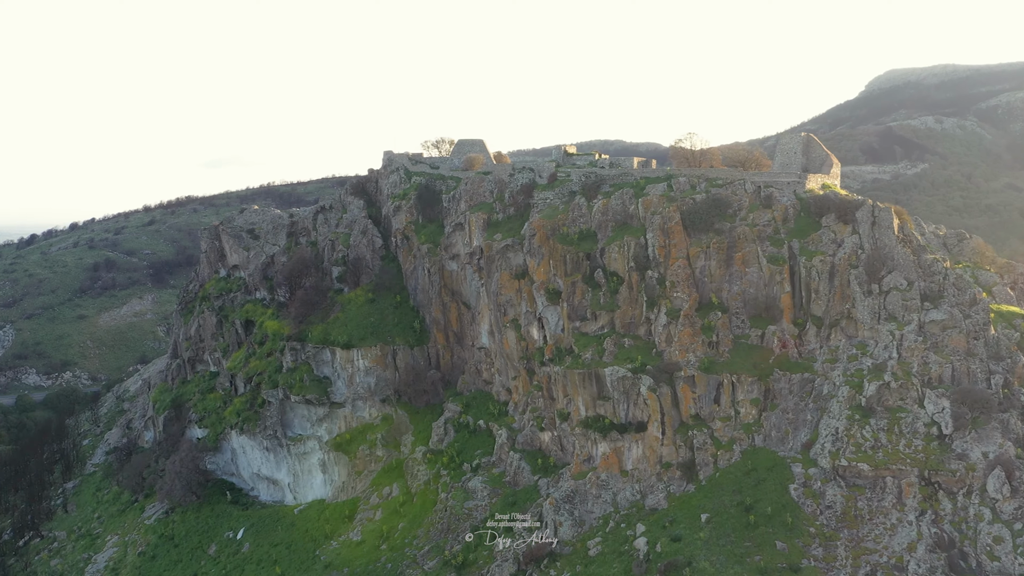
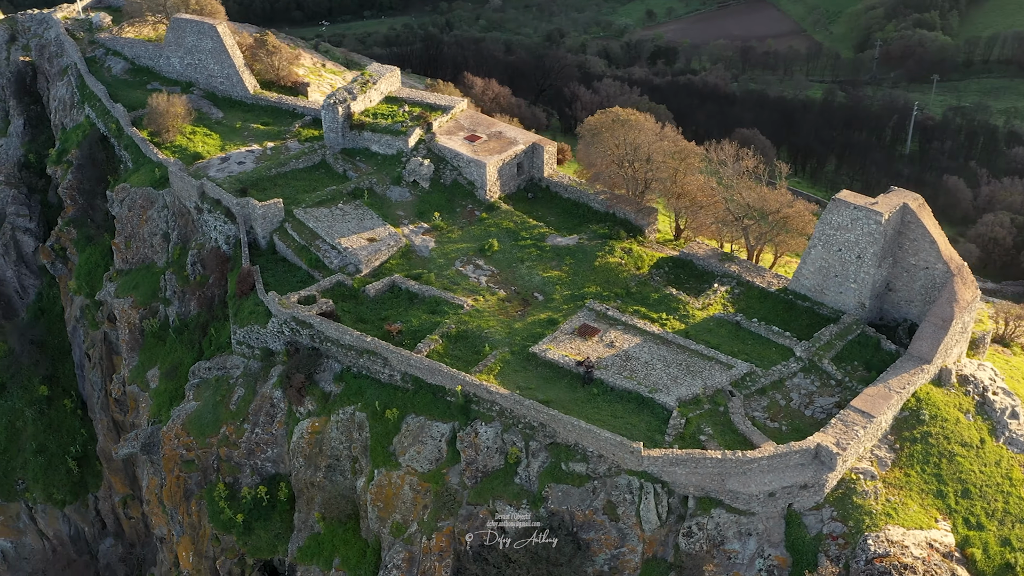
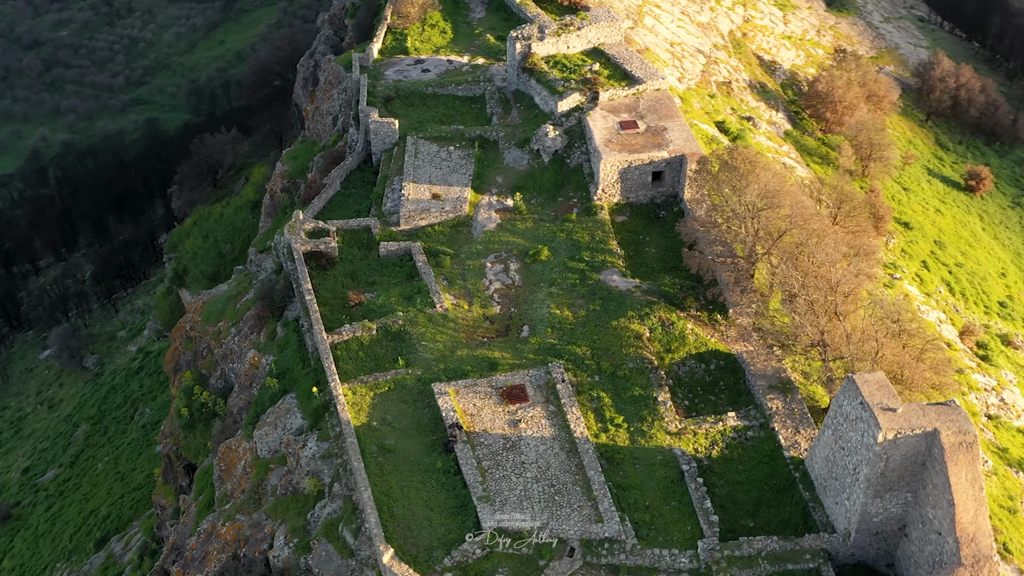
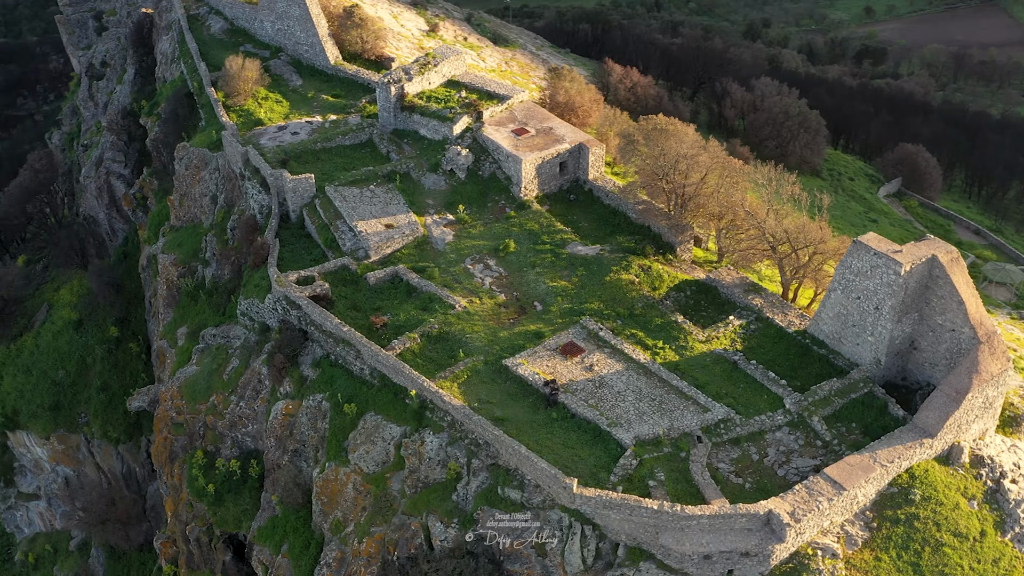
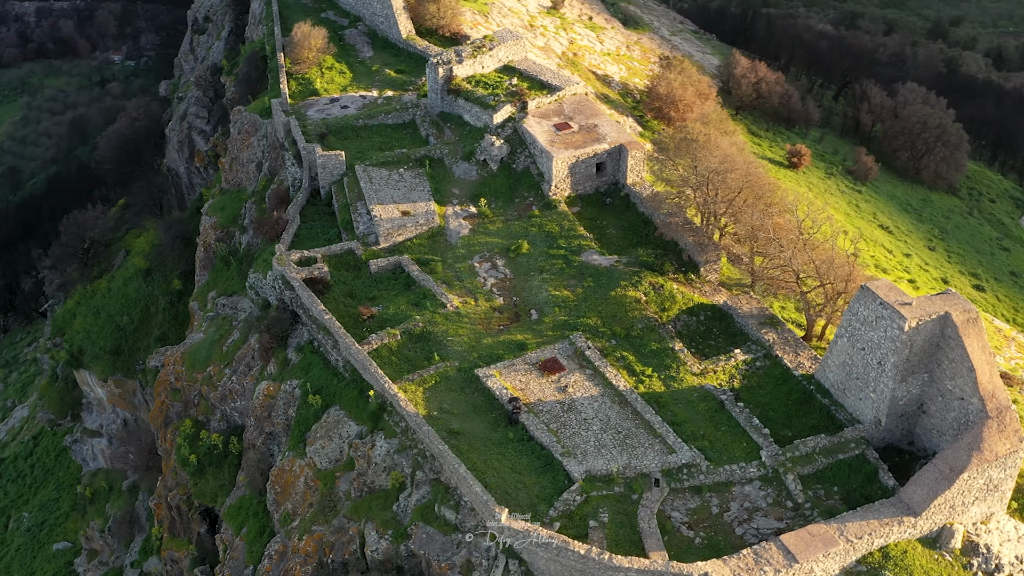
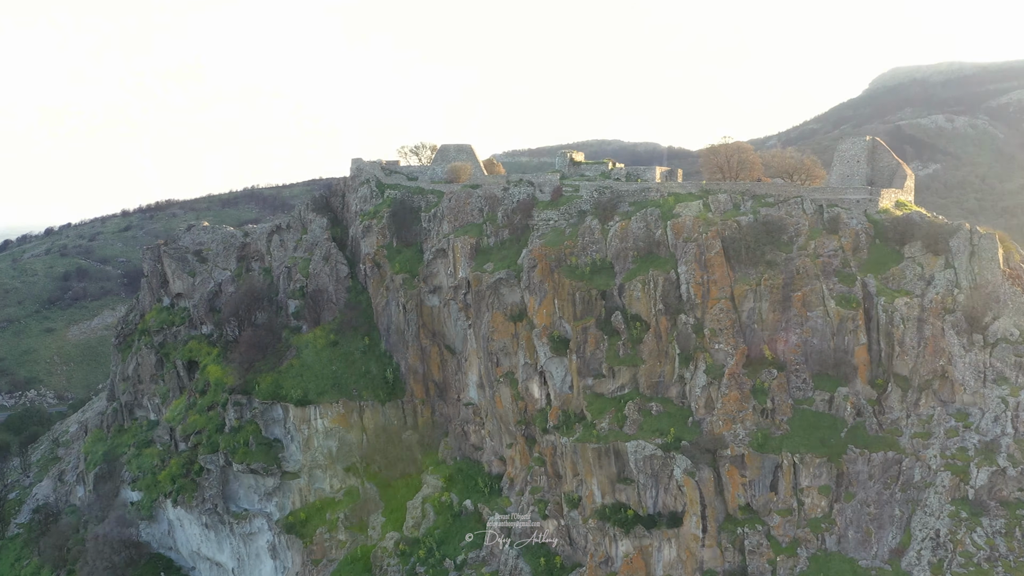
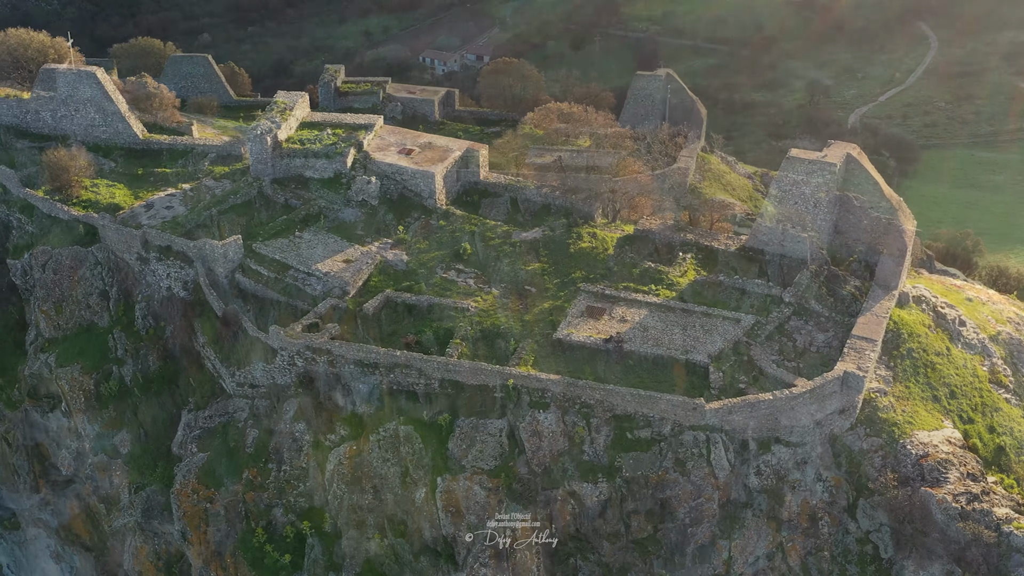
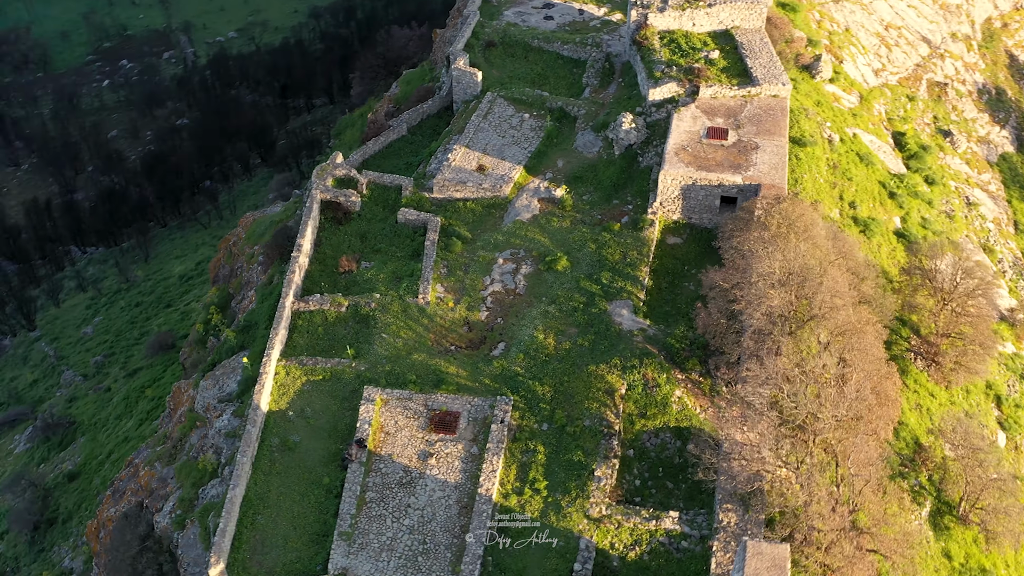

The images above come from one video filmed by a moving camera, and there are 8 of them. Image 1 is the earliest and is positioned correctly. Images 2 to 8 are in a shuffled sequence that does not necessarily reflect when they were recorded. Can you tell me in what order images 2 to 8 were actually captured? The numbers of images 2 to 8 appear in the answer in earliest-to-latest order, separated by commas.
6, 7, 2, 4, 5, 3, 8
